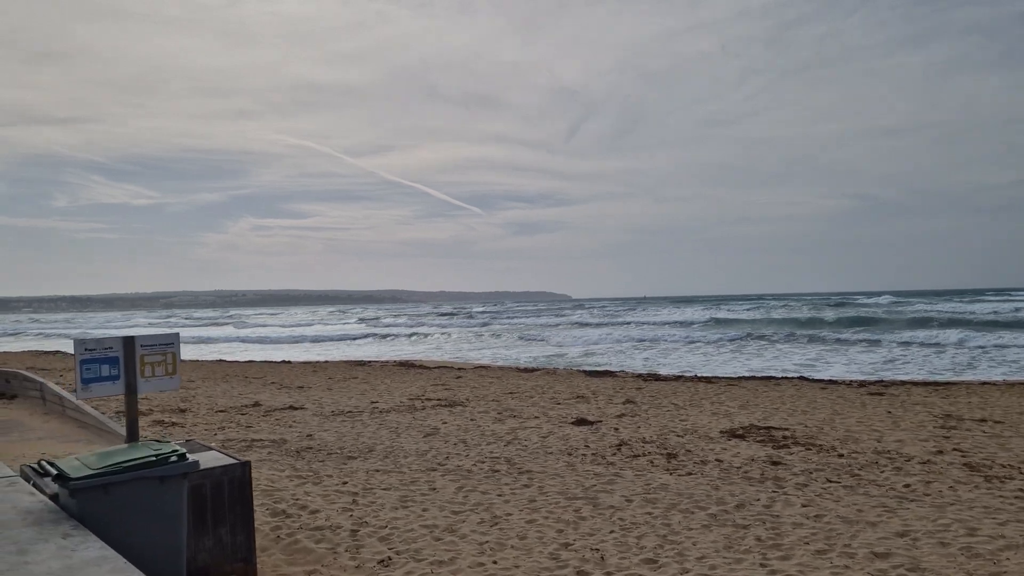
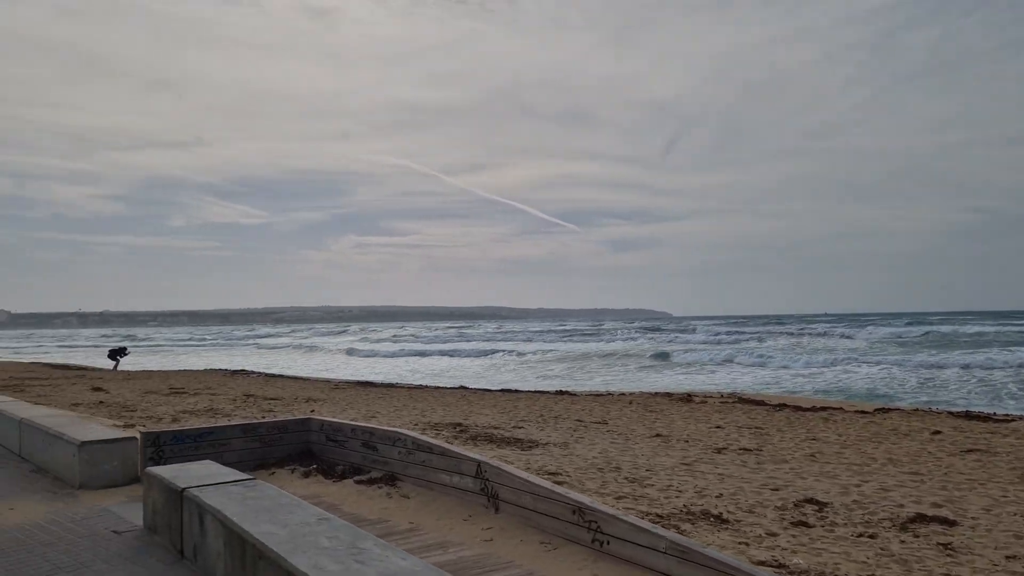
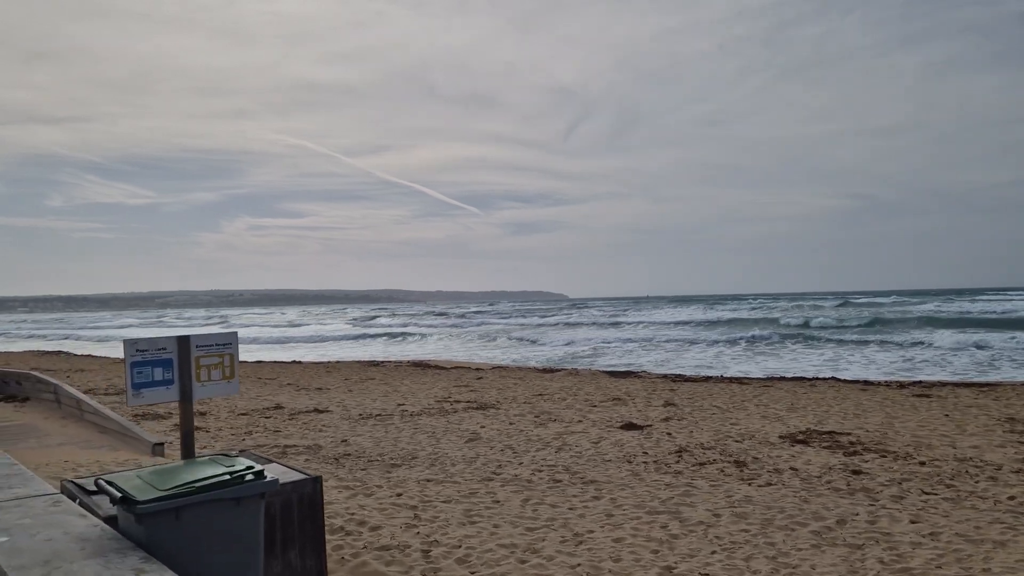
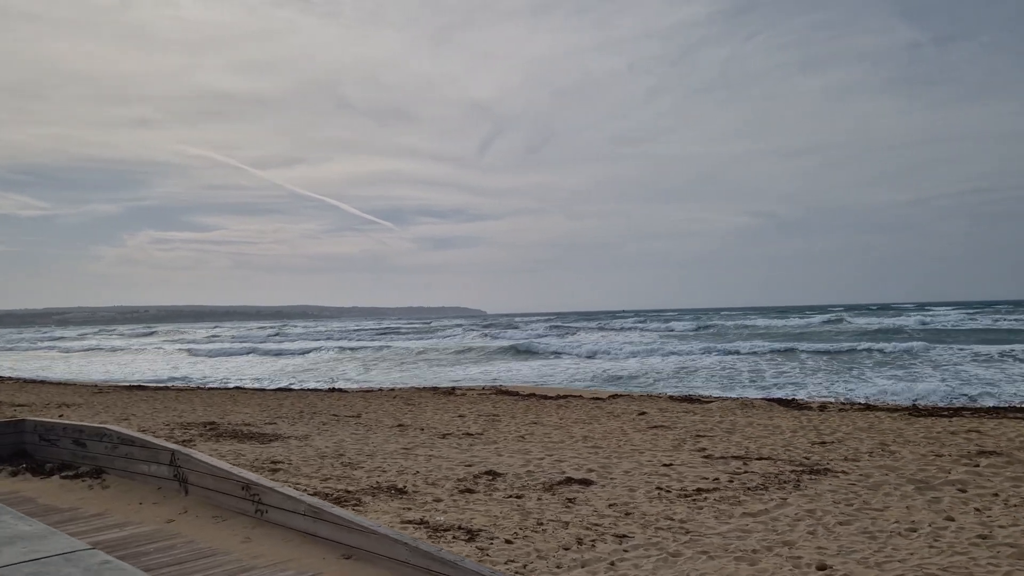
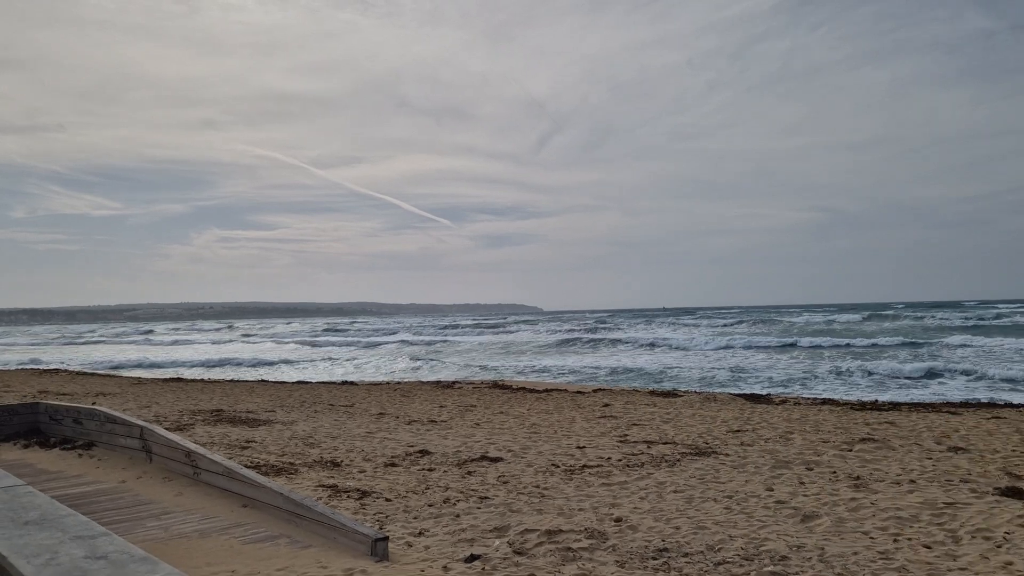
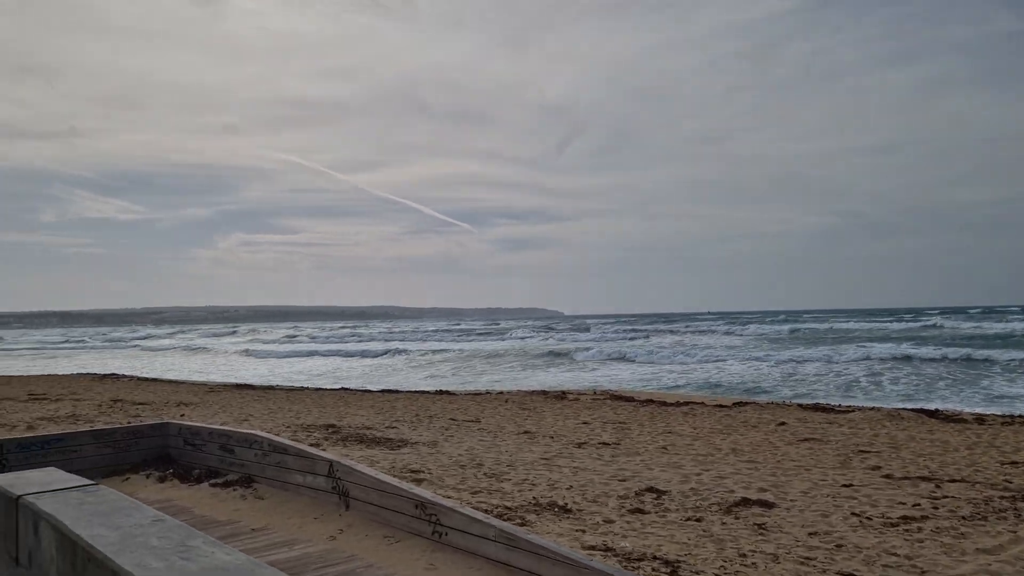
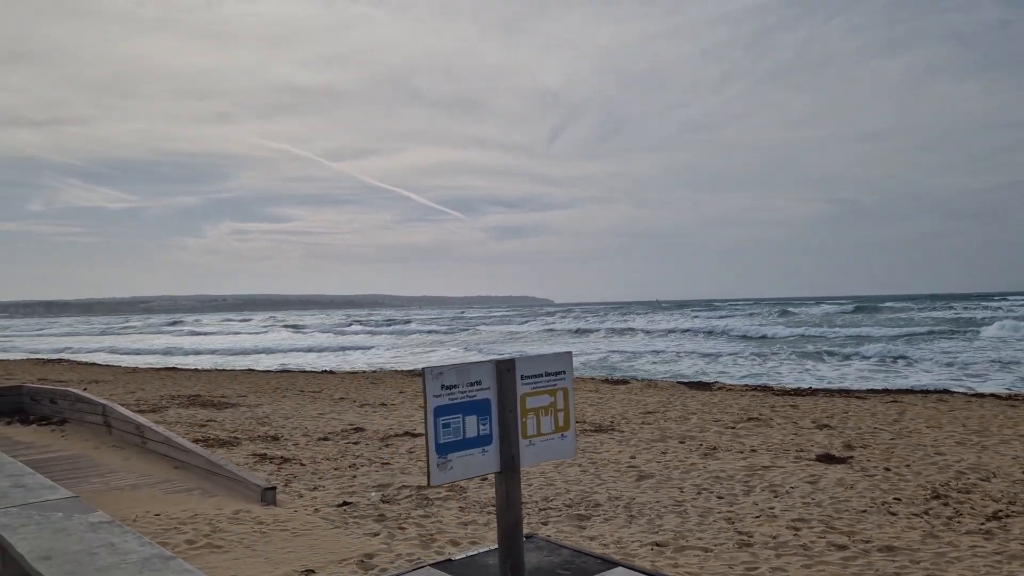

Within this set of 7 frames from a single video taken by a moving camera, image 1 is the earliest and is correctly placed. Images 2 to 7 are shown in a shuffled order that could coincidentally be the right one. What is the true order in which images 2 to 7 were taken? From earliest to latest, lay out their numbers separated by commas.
3, 7, 5, 4, 6, 2
